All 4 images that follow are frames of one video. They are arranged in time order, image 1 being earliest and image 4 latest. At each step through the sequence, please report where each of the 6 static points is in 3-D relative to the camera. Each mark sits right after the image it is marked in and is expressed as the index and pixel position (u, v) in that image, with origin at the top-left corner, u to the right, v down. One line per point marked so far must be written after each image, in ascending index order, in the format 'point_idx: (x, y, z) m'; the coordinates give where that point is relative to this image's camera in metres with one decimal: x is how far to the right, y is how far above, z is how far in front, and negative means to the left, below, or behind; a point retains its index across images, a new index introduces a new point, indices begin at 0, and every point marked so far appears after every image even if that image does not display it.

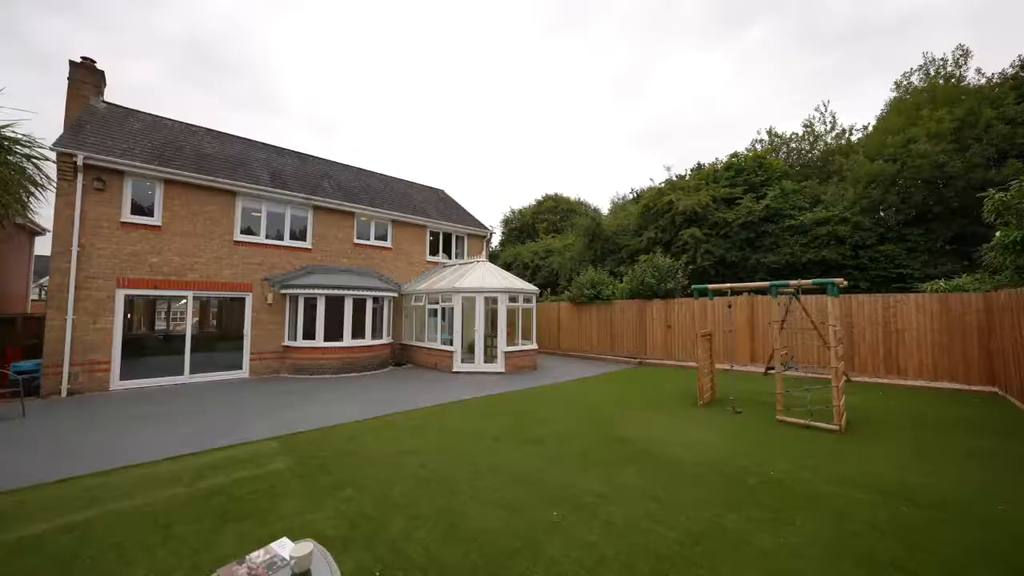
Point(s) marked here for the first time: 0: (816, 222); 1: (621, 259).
0: (+12.1, +2.7, +16.2) m
1: (+5.3, +1.4, +19.4) m
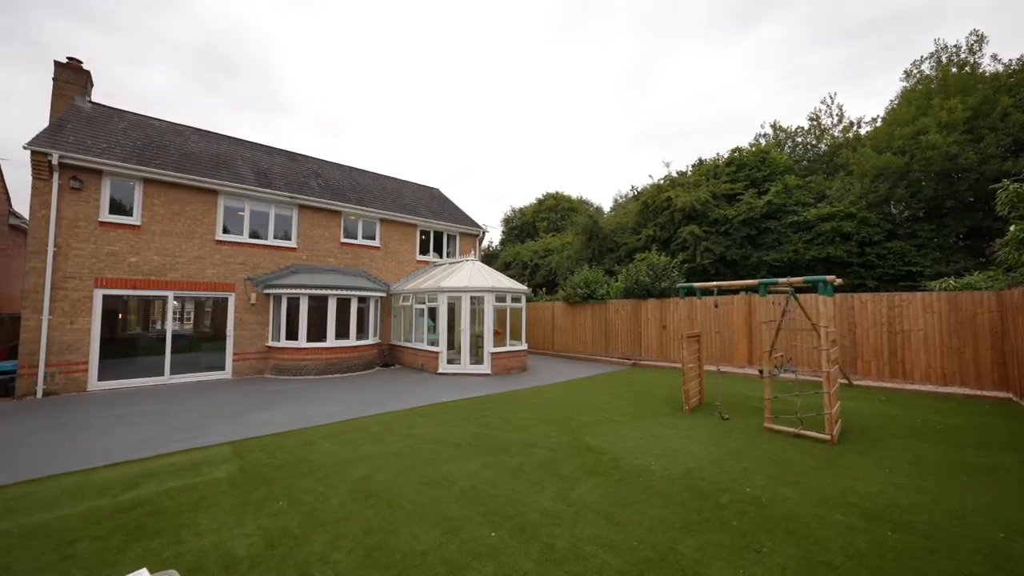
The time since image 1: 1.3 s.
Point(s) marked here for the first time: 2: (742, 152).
0: (+11.8, +2.7, +15.5) m
1: (+5.1, +1.5, +18.9) m
2: (+10.8, +6.5, +19.0) m
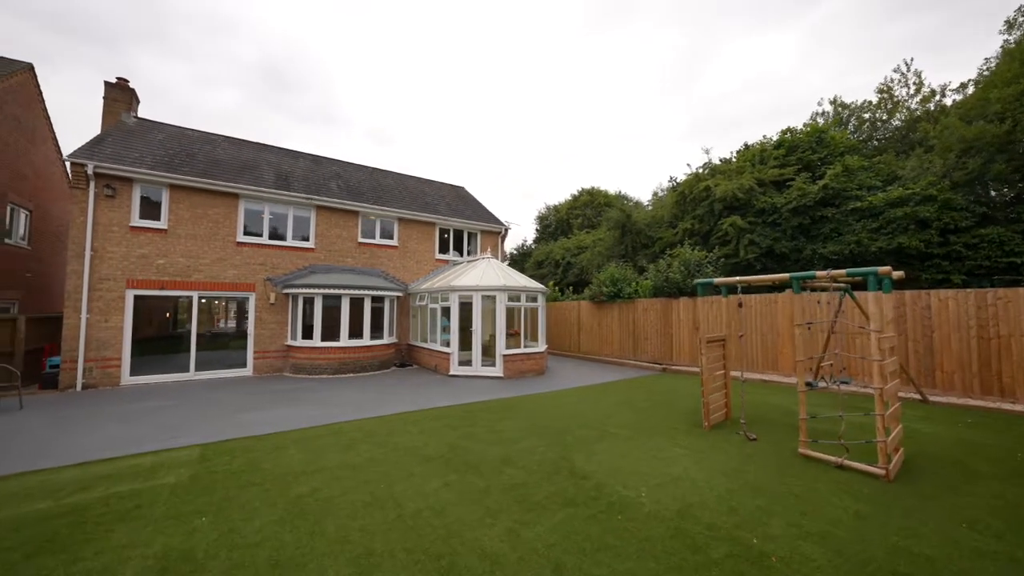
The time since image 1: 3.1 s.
0: (+12.5, +2.8, +13.3) m
1: (+6.3, +1.5, +17.5) m
2: (+12.0, +6.6, +16.9) m
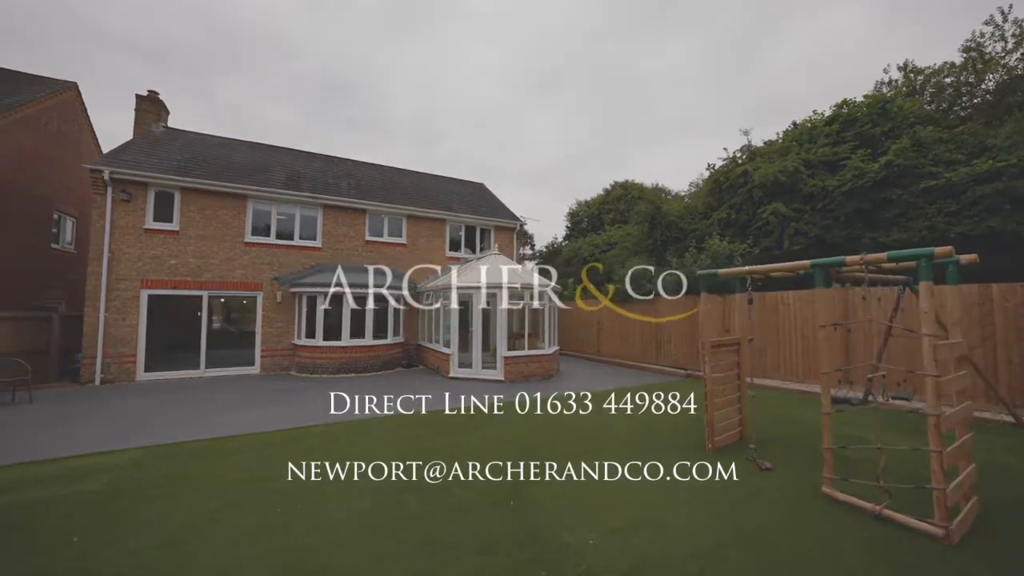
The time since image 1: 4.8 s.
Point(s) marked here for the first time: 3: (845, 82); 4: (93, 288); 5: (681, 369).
0: (+12.7, +2.9, +10.9) m
1: (+7.0, +1.6, +15.9) m
2: (+12.6, +6.7, +14.6) m
3: (+14.6, +9.4, +17.5) m
4: (-10.8, 0.0, +10.4) m
5: (+4.7, -2.3, +11.0) m
